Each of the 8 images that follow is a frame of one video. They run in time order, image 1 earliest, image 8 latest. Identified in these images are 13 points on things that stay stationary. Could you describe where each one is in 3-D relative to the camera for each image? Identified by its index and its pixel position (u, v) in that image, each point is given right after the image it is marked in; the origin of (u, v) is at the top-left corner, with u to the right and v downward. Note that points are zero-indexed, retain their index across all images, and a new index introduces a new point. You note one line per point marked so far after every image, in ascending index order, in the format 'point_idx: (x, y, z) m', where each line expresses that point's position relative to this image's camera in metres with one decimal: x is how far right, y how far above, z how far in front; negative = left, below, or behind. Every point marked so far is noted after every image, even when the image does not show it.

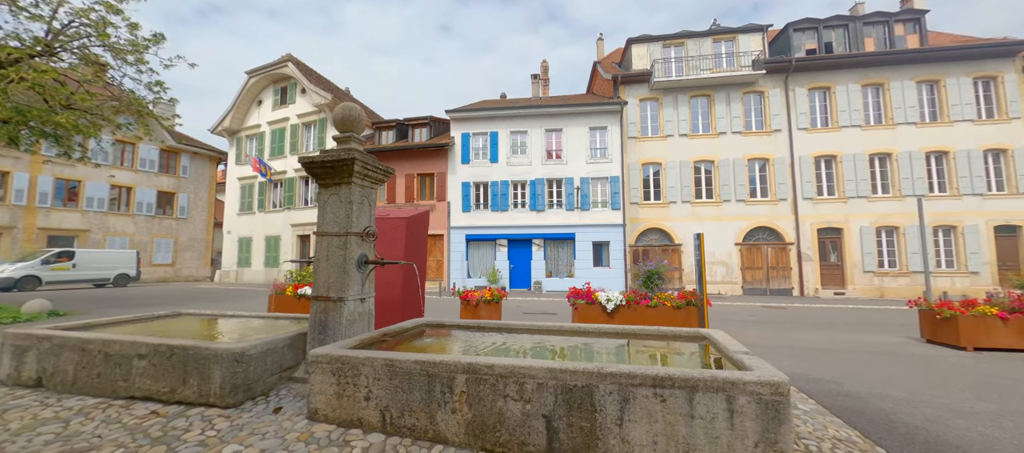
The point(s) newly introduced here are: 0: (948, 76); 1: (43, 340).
0: (+18.8, +6.5, +15.9) m
1: (-4.9, -1.2, +3.9) m
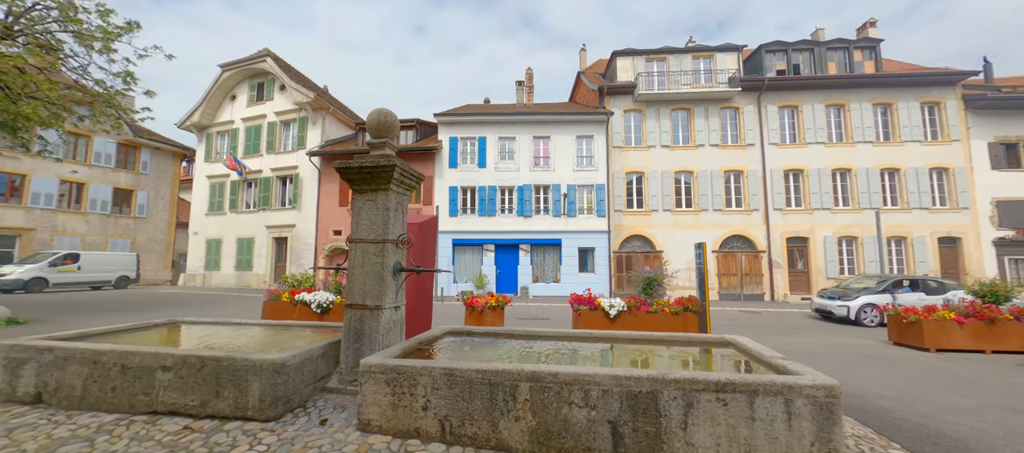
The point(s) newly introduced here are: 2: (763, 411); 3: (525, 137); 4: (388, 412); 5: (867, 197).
0: (+18.3, +5.9, +17.5) m
1: (-4.5, -1.2, +3.6) m
2: (+1.7, -1.2, +2.5) m
3: (+0.6, +4.3, +17.8) m
4: (-1.0, -1.5, +2.9) m
5: (+16.4, +1.4, +17.0) m
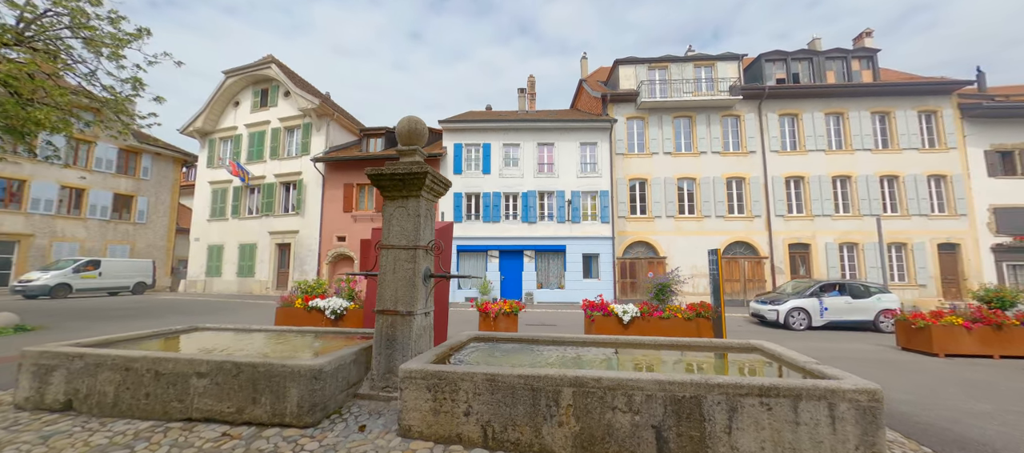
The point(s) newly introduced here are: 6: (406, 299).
0: (+18.5, +5.6, +17.8) m
1: (-4.2, -1.3, +3.5) m
2: (+2.0, -1.3, +2.5) m
3: (+0.8, +4.0, +17.9) m
4: (-0.6, -1.5, +2.9) m
5: (+16.6, +1.1, +17.2) m
6: (-1.1, -0.7, +3.7) m
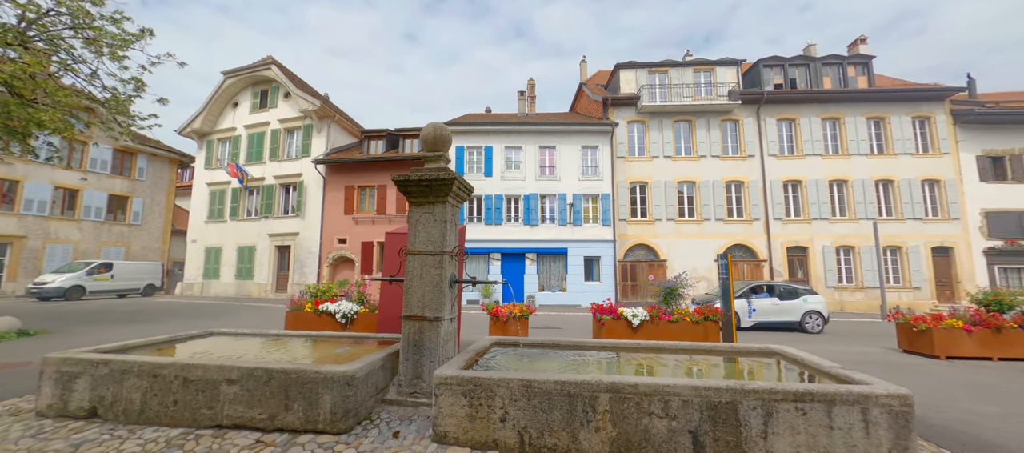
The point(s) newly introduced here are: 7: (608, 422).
0: (+18.6, +5.5, +18.1) m
1: (-3.9, -1.3, +3.5) m
2: (+2.3, -1.4, +2.6) m
3: (+0.9, +3.9, +18.0) m
4: (-0.4, -1.6, +2.9) m
5: (+16.6, +0.9, +17.5) m
6: (-0.8, -0.8, +3.8) m
7: (+0.7, -1.5, +2.8) m
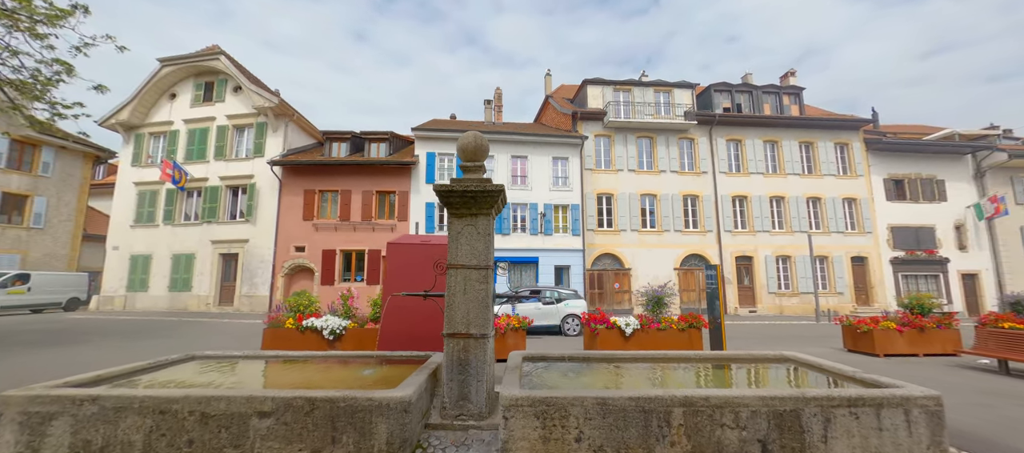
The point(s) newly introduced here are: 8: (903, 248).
0: (+17.0, +4.8, +20.5) m
1: (-3.4, -1.4, +2.9) m
2: (+2.9, -1.5, +2.9) m
3: (-0.5, +3.4, +18.0) m
4: (+0.2, -1.7, +2.8) m
5: (+15.1, +0.3, +19.6) m
6: (-0.3, -0.9, +3.6) m
7: (+1.3, -1.6, +2.8) m
8: (+21.0, -1.2, +19.9) m
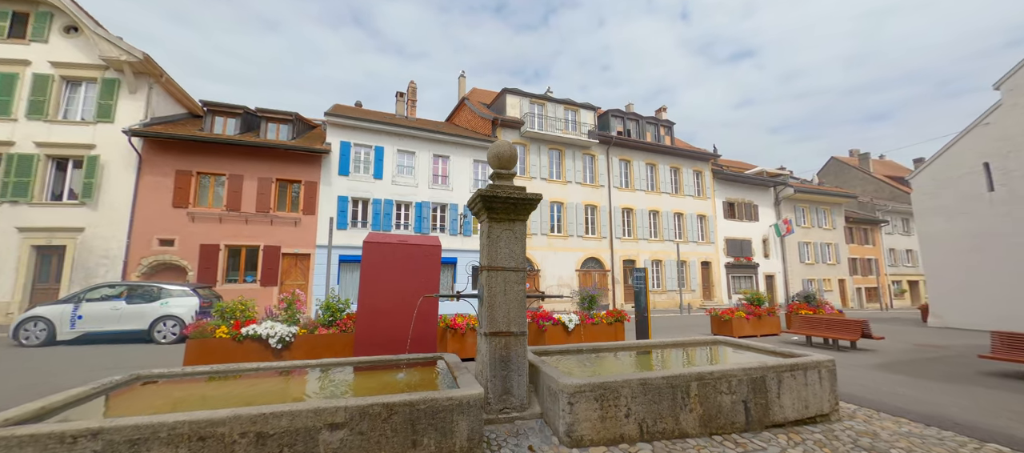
0: (+11.7, +4.1, +25.3) m
1: (-2.7, -1.3, +2.3) m
2: (+3.3, -1.7, +4.1) m
3: (-4.3, +3.5, +17.6) m
4: (+0.8, -1.8, +3.3) m
5: (+10.0, -0.3, +23.8) m
6: (+0.1, -1.0, +3.9) m
7: (+1.8, -1.7, +3.6) m
8: (+15.4, -2.0, +25.8) m
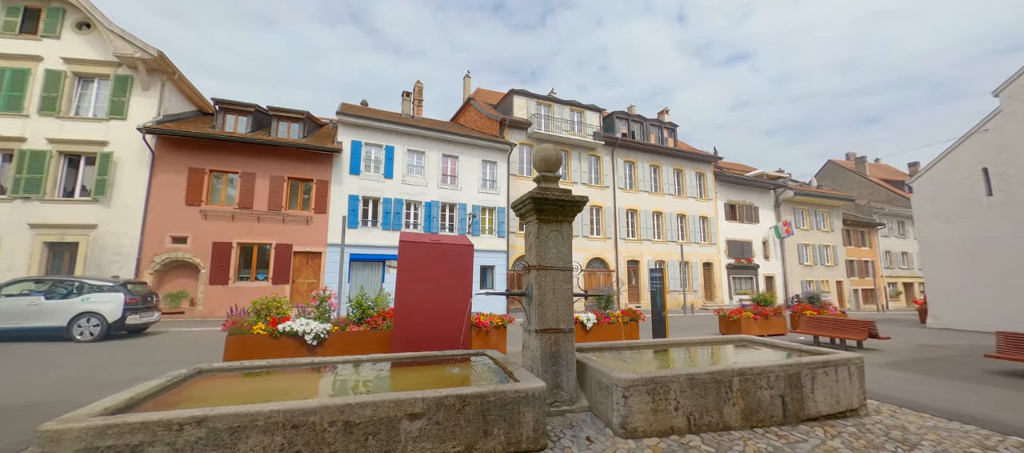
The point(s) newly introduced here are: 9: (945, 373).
0: (+12.0, +4.0, +25.6) m
1: (-2.1, -1.3, +2.4) m
2: (+3.9, -1.7, +4.3) m
3: (-3.9, +3.5, +17.7) m
4: (+1.3, -1.8, +3.5) m
5: (+10.3, -0.4, +24.1) m
6: (+0.6, -1.0, +4.0) m
7: (+2.3, -1.8, +3.8) m
8: (+15.7, -2.2, +26.2) m
9: (+8.7, -2.9, +7.4) m
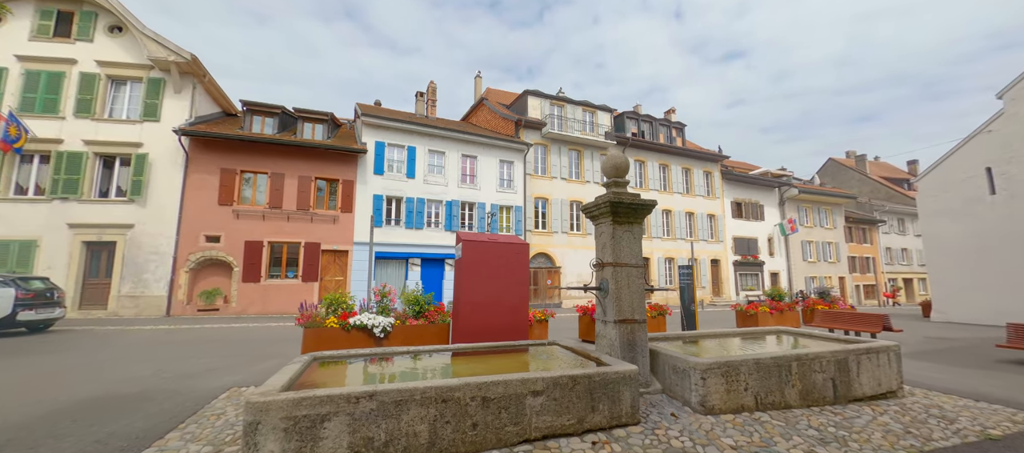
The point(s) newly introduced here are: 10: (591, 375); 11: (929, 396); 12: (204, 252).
0: (+12.8, +4.2, +26.1) m
1: (-1.2, -1.3, +2.9) m
2: (+4.8, -1.7, +4.8) m
3: (-3.0, +3.6, +18.1) m
4: (+2.3, -1.8, +3.9) m
5: (+11.1, -0.3, +24.6) m
6: (+1.5, -1.0, +4.5) m
7: (+3.3, -1.8, +4.3) m
8: (+16.5, -2.0, +26.7) m
9: (+9.6, -2.9, +8.0) m
10: (+0.7, -1.4, +3.5) m
11: (+5.6, -2.3, +5.0) m
12: (-10.9, -0.9, +13.2) m
